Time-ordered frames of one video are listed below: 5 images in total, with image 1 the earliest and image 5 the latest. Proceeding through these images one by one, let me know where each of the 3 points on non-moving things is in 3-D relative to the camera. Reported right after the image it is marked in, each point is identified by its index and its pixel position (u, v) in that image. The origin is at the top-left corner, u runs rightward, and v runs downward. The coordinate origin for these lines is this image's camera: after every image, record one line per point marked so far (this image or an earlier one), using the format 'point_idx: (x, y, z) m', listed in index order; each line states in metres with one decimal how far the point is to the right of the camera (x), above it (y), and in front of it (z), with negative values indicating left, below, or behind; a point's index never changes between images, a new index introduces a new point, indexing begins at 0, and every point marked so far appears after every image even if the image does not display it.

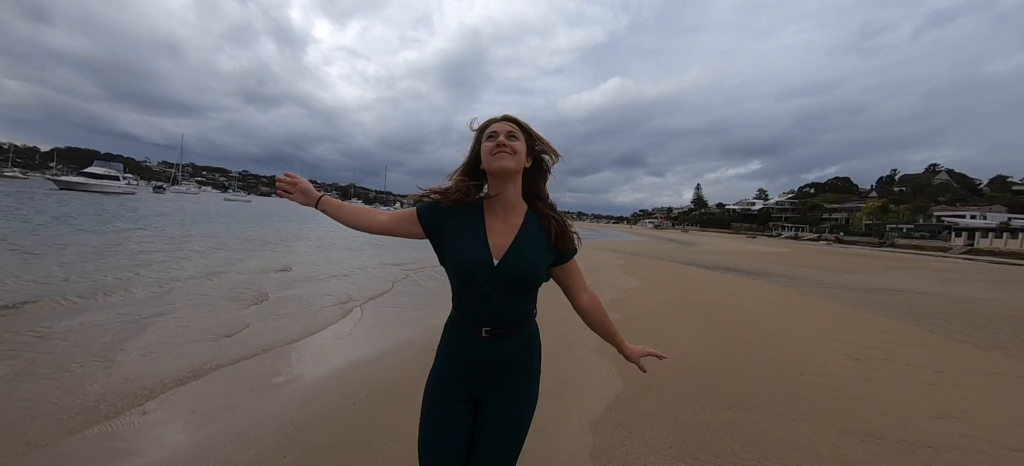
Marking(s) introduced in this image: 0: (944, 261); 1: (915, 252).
0: (+19.3, -1.2, +15.3) m
1: (+23.3, -1.1, +19.9) m
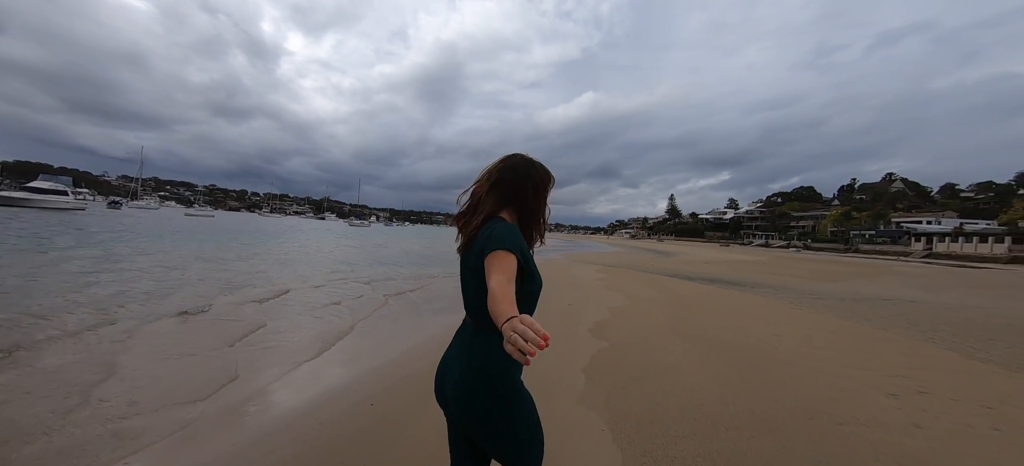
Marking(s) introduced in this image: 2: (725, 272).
0: (+18.4, -1.5, +15.9) m
1: (+22.1, -1.4, +20.7) m
2: (+10.4, -1.9, +16.7) m
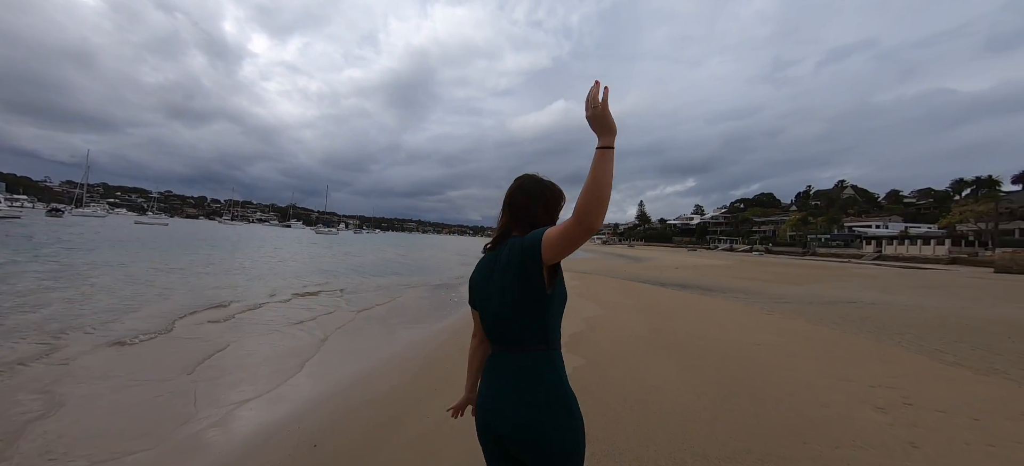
0: (+17.2, -1.7, +16.8) m
1: (+20.4, -1.7, +21.9) m
2: (+9.1, -2.1, +17.0) m
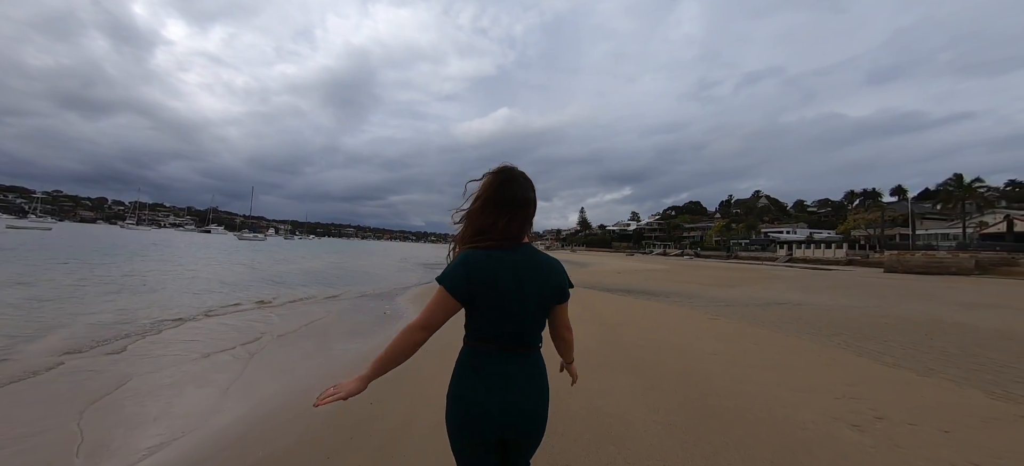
0: (+14.4, -1.9, +18.5) m
1: (+16.8, -2.0, +24.0) m
2: (+6.3, -2.4, +17.4) m
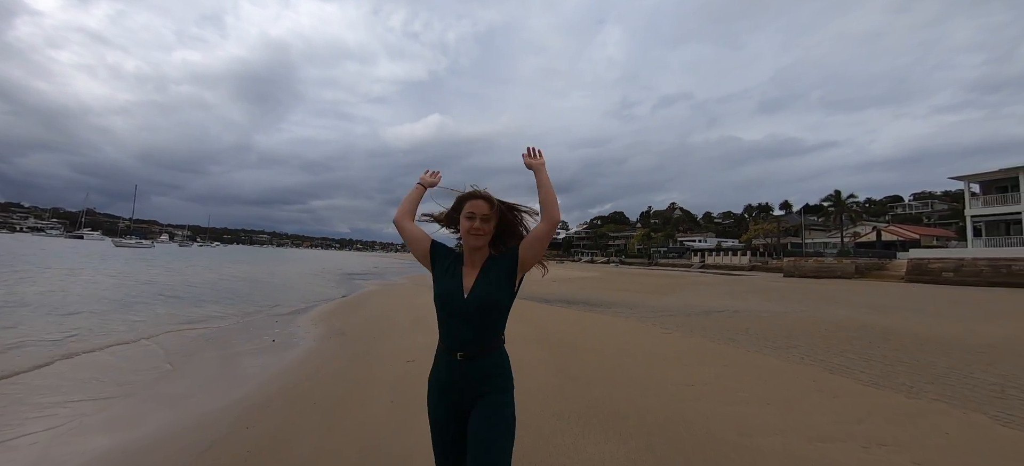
0: (+10.7, -2.4, +19.8) m
1: (+12.0, -2.7, +25.7) m
2: (+3.0, -2.8, +17.2) m
